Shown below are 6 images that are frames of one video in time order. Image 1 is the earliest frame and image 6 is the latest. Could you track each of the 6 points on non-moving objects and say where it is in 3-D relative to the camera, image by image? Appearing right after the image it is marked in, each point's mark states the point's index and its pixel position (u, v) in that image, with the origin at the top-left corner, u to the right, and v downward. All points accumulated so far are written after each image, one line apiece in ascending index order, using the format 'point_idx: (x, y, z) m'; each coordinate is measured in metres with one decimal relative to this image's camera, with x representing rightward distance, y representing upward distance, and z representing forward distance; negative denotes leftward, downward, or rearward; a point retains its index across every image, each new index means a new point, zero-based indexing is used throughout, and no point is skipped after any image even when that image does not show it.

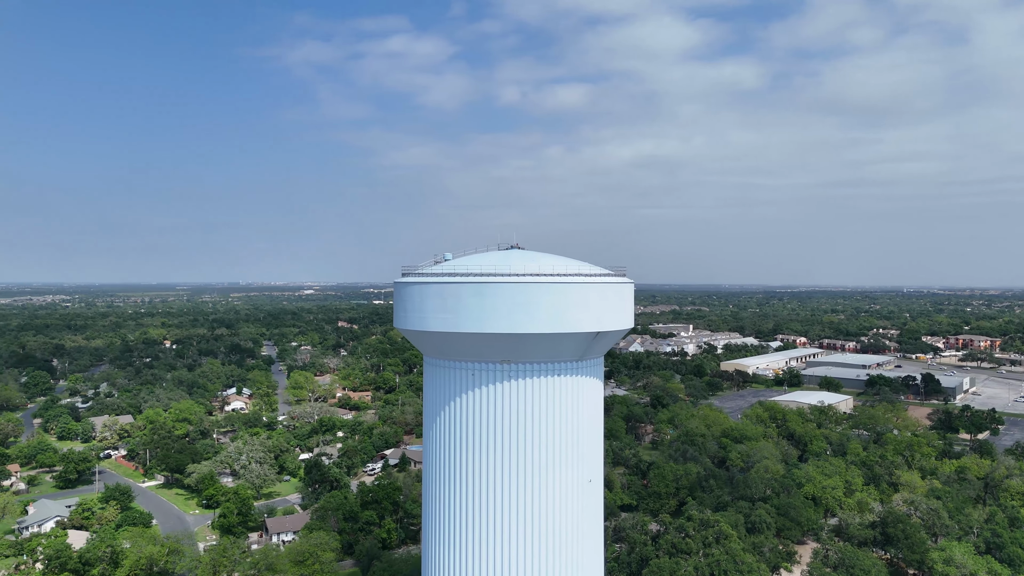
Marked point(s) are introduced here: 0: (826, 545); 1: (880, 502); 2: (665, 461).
0: (+5.7, -4.7, +13.5) m
1: (+8.1, -4.7, +16.1) m
2: (+4.1, -4.7, +19.8) m
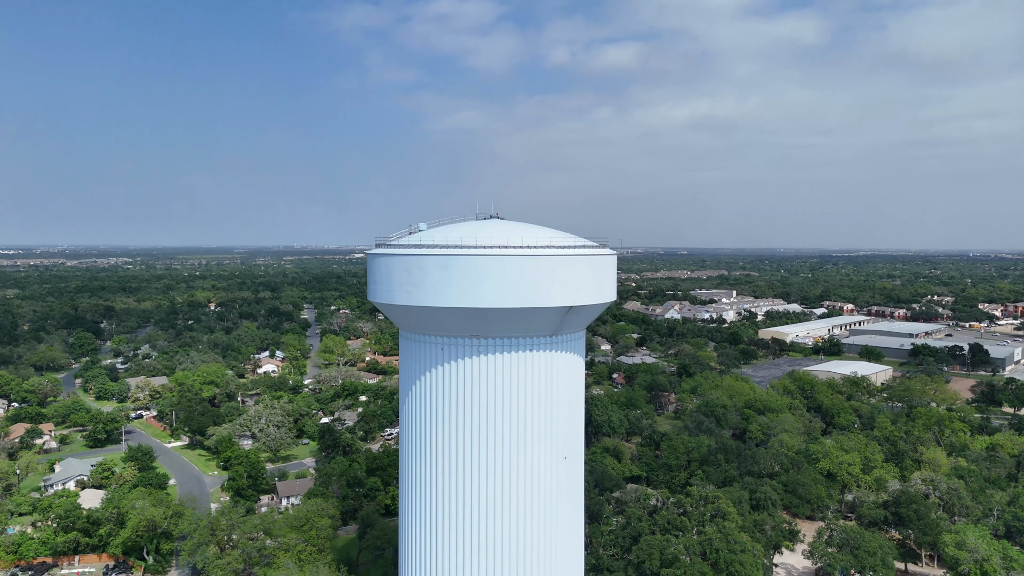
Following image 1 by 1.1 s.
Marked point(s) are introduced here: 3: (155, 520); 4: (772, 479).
0: (+5.6, -4.2, +13.0) m
1: (+8.1, -4.0, +15.4) m
2: (+4.4, -3.8, +19.4) m
3: (-6.6, -4.3, +13.6) m
4: (+5.1, -3.8, +14.4) m
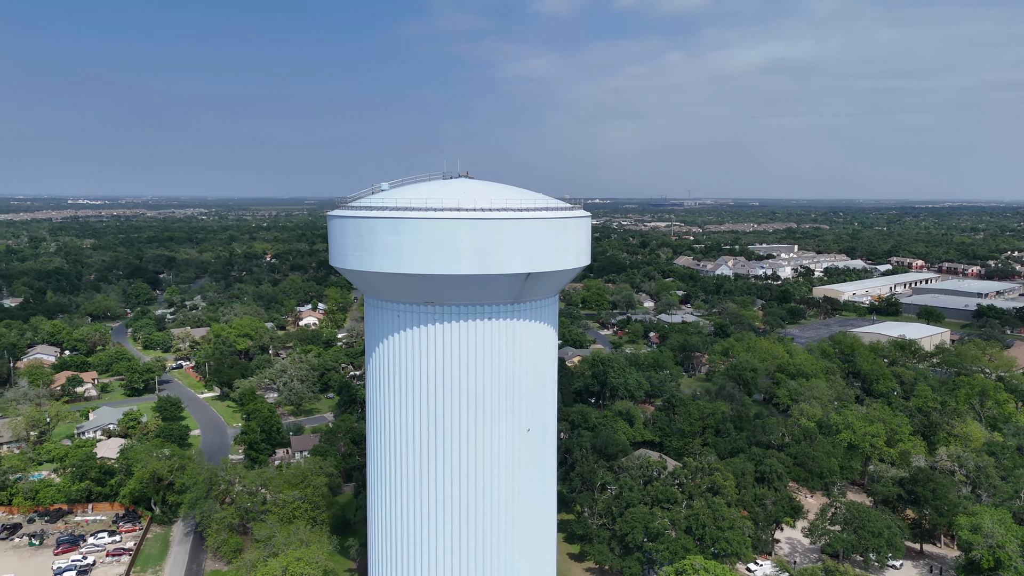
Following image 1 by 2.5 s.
0: (+5.4, -3.6, +12.3) m
1: (+8.1, -3.3, +14.5) m
2: (+4.8, -2.8, +18.8) m
3: (-6.7, -3.5, +14.0) m
4: (+5.0, -3.1, +13.8) m
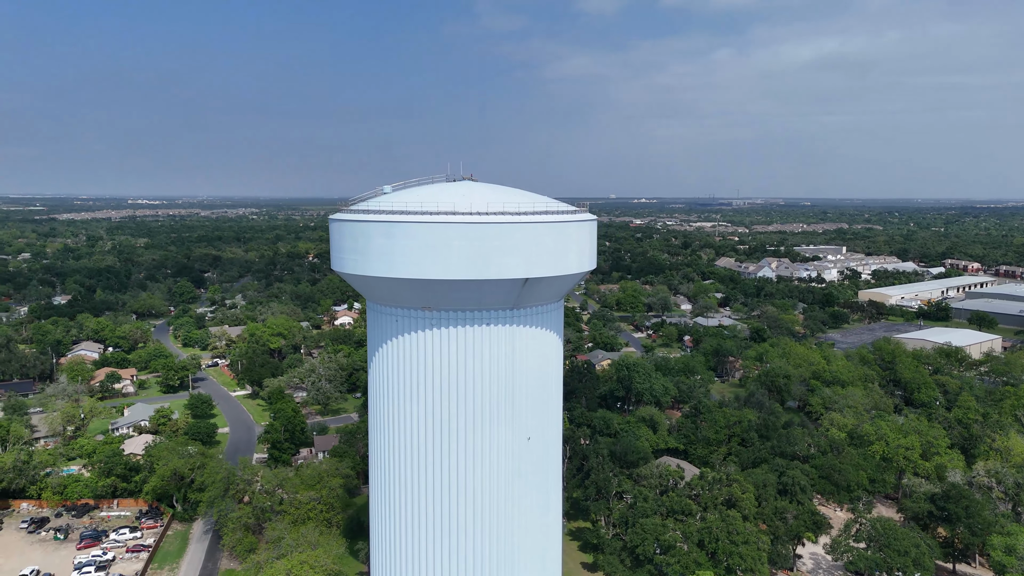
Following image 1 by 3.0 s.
0: (+5.6, -3.7, +11.8) m
1: (+8.4, -3.4, +13.8) m
2: (+5.4, -2.9, +18.3) m
3: (-6.4, -3.5, +14.2) m
4: (+5.3, -3.2, +13.3) m
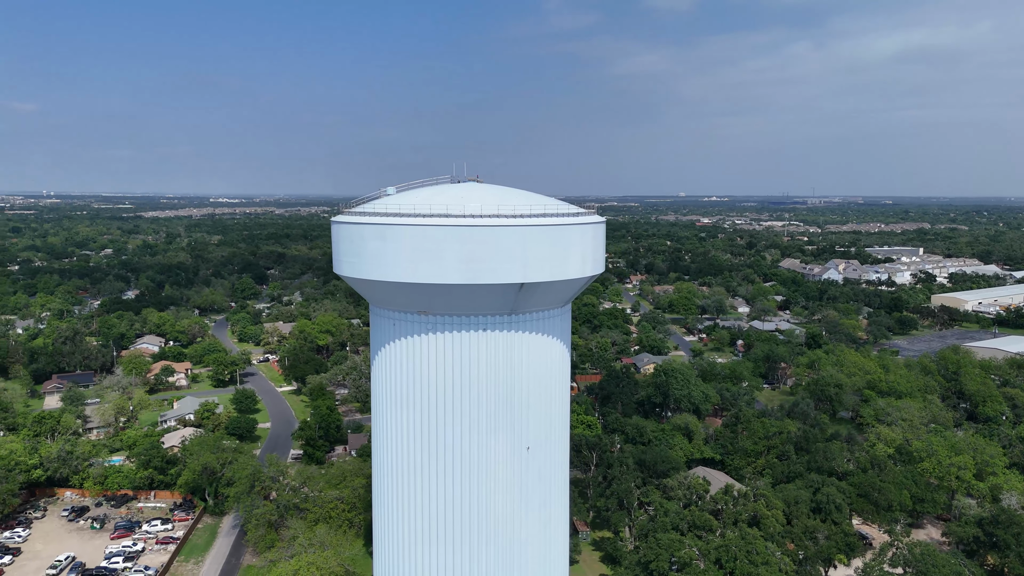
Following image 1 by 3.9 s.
0: (+5.8, -3.8, +11.1) m
1: (+8.8, -3.5, +12.8) m
2: (+6.2, -3.0, +17.5) m
3: (-5.9, -3.5, +14.5) m
4: (+5.6, -3.3, +12.5) m
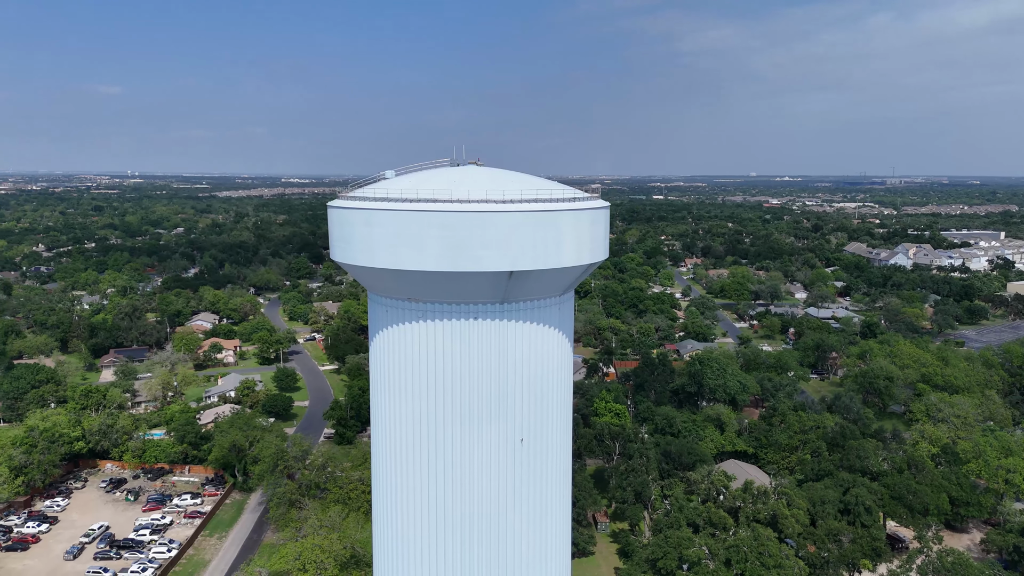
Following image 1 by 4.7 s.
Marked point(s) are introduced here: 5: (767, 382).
0: (+5.9, -3.7, +10.4) m
1: (+9.1, -3.4, +11.8) m
2: (+6.8, -2.7, +16.7) m
3: (-5.5, -3.1, +14.9) m
4: (+5.9, -3.1, +11.8) m
5: (+6.3, -2.3, +18.4) m
